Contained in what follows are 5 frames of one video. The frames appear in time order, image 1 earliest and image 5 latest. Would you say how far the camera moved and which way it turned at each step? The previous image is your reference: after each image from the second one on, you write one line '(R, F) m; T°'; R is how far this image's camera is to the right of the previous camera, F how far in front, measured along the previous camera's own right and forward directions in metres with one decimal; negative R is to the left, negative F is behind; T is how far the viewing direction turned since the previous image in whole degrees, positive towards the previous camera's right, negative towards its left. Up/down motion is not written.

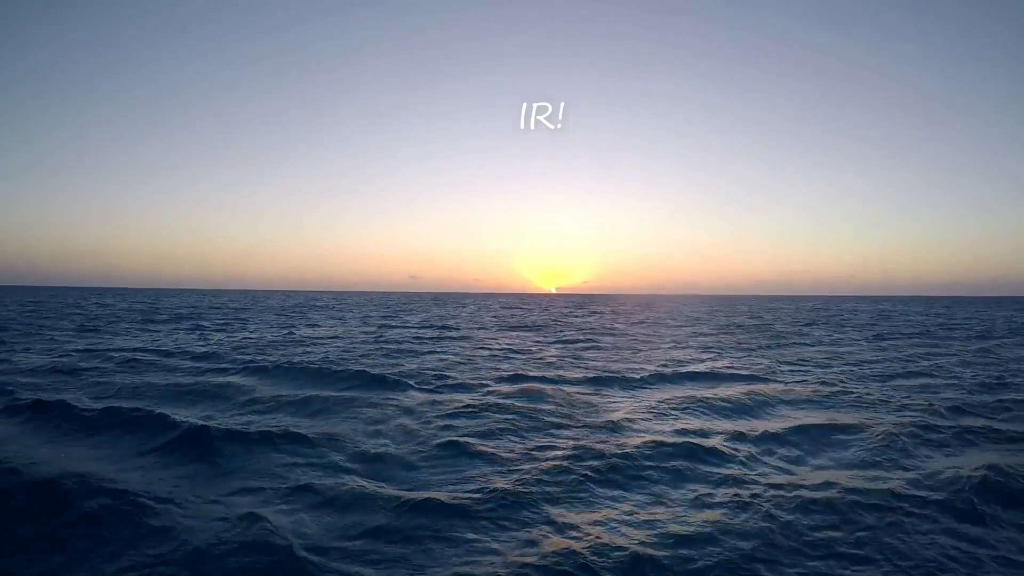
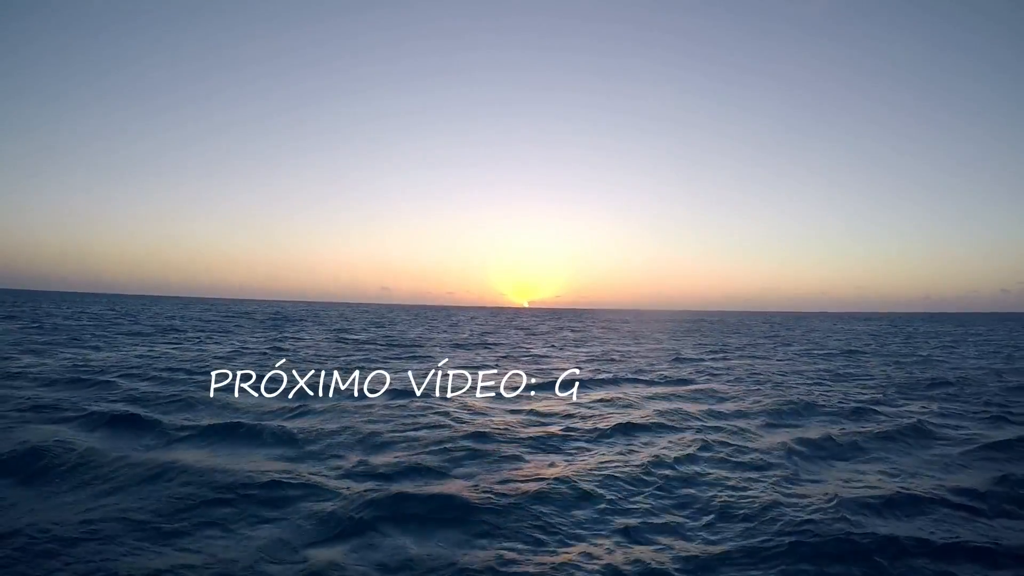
(+0.1, -1.1) m; +3°
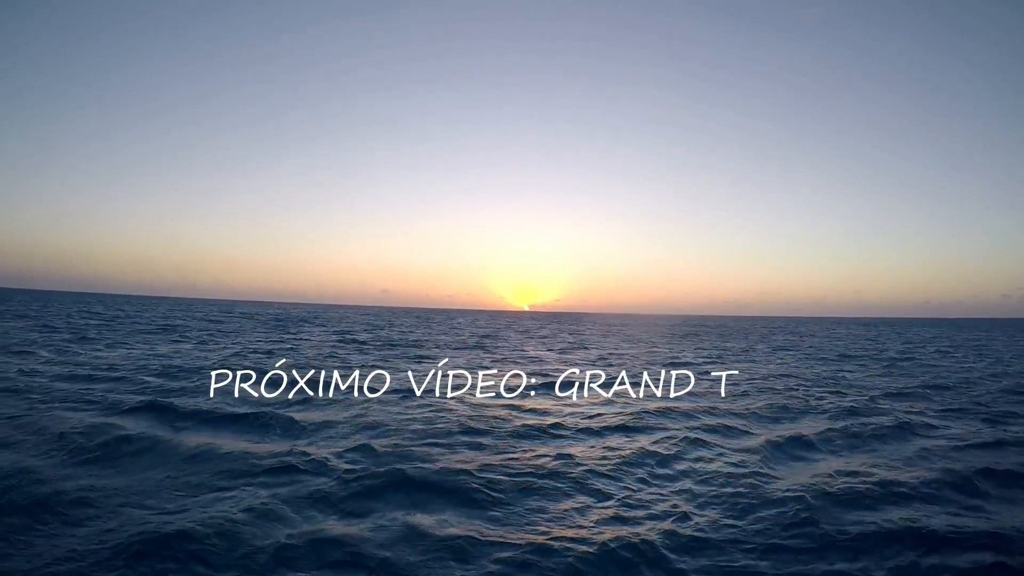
(-0.2, +0.4) m; 0°
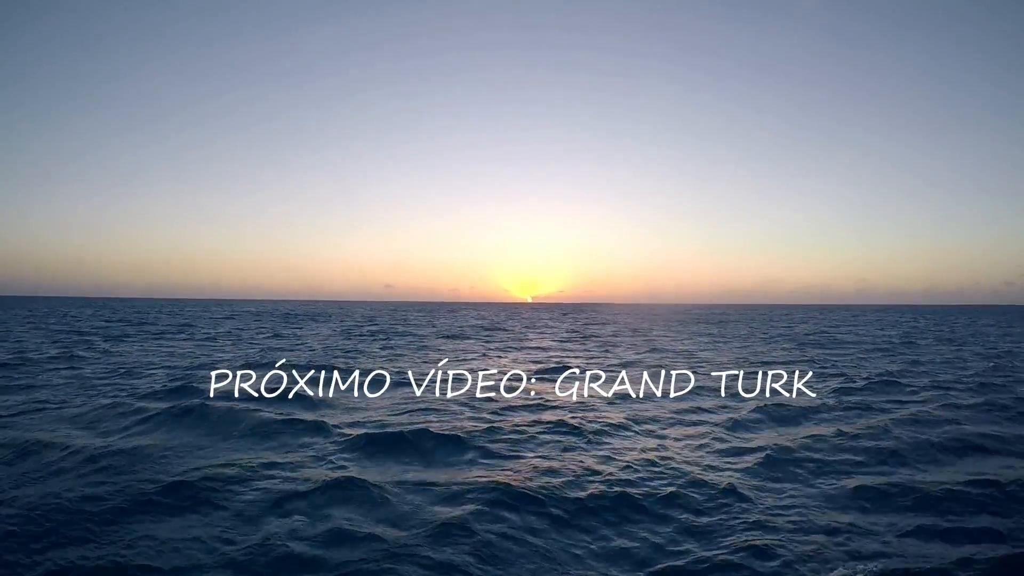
(+0.3, -0.3) m; 0°
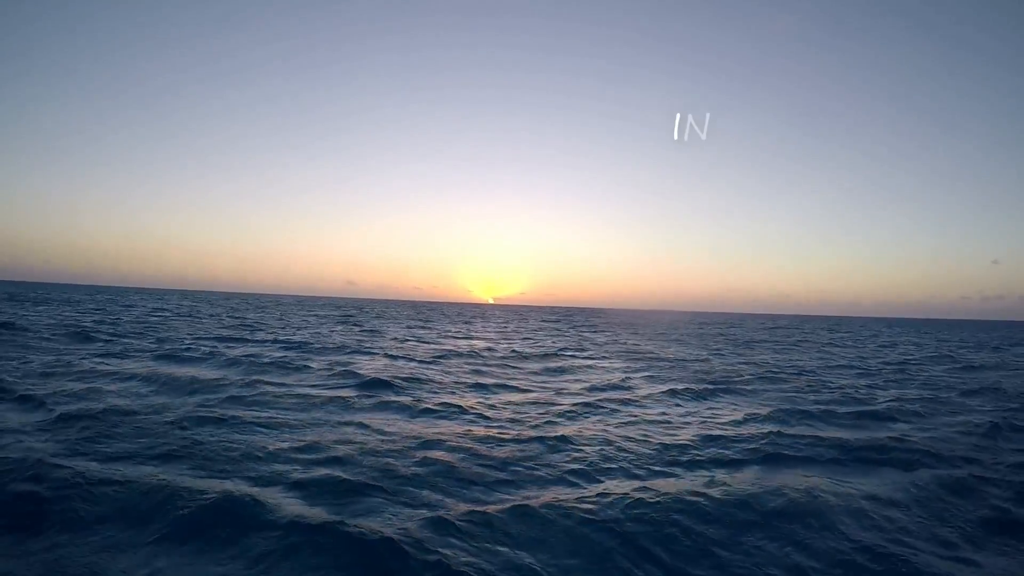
(-0.4, -0.6) m; +4°
